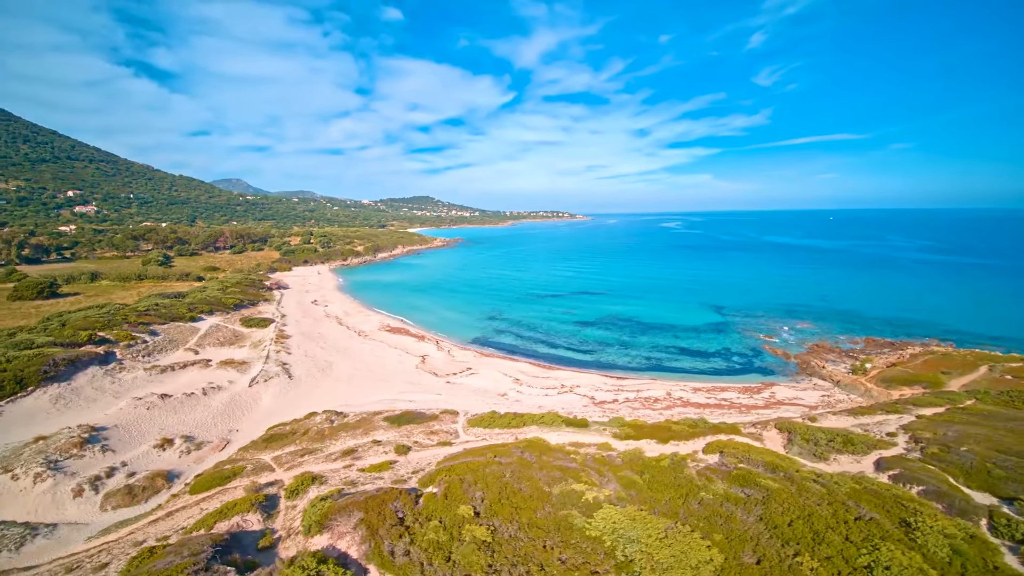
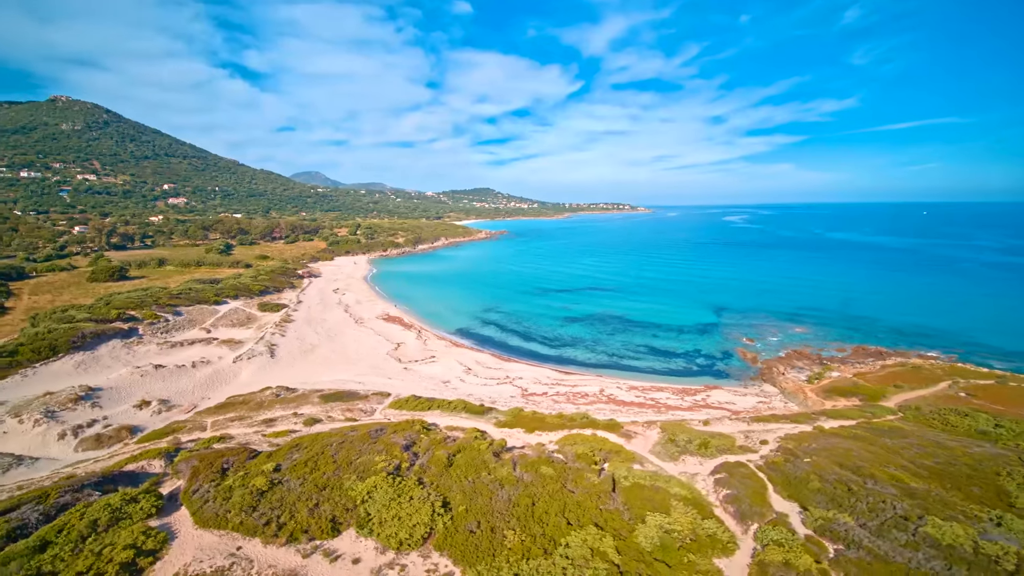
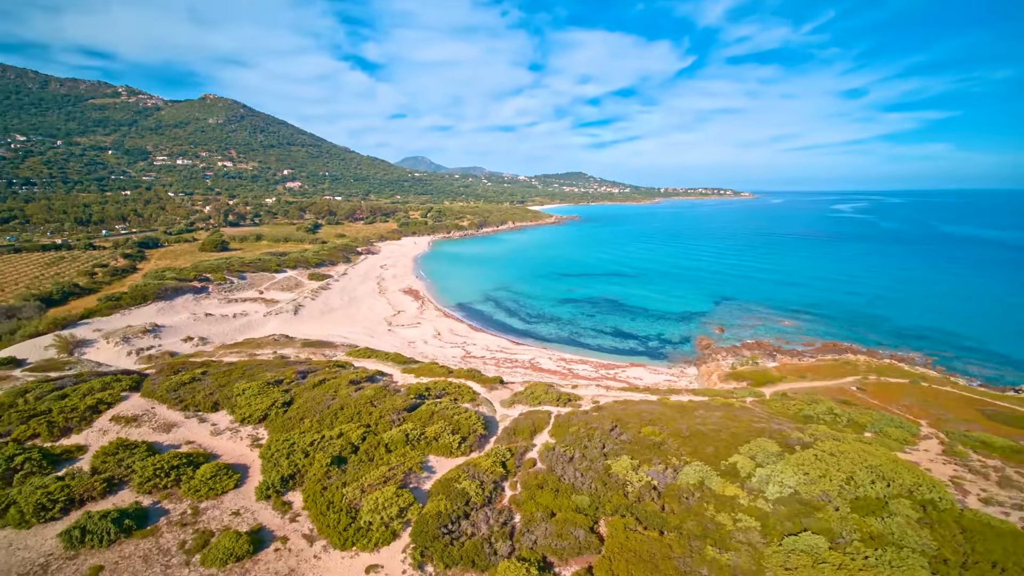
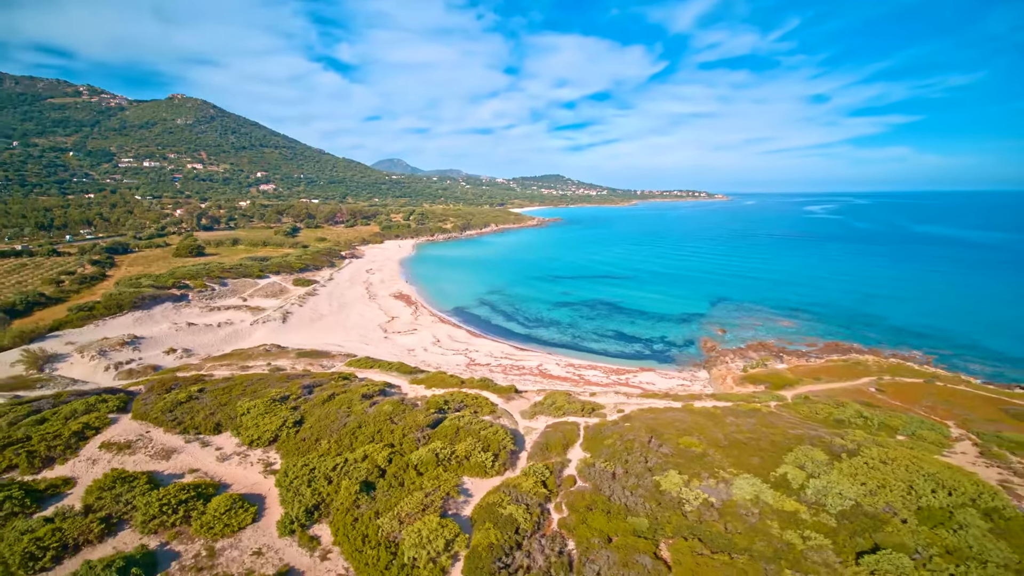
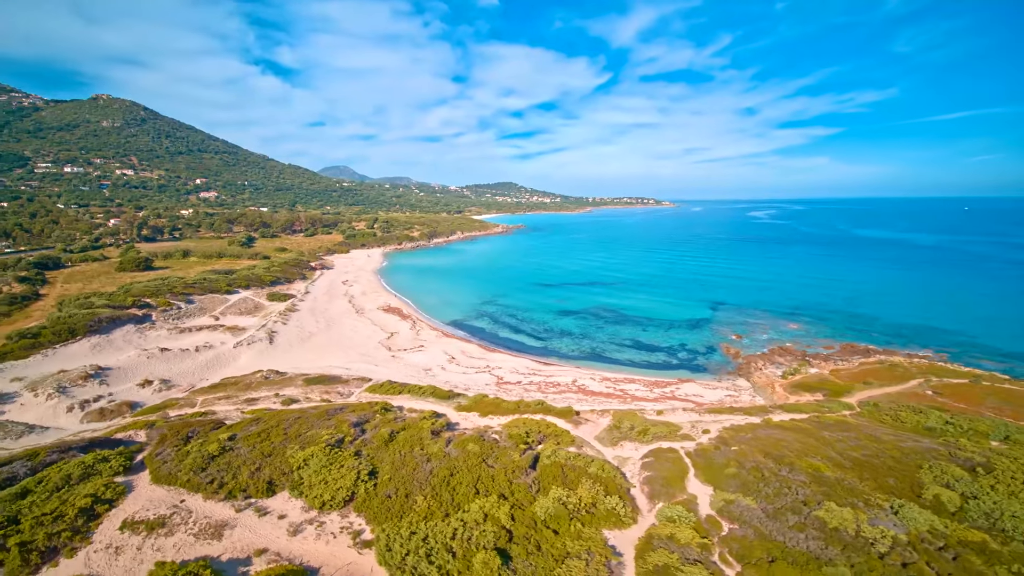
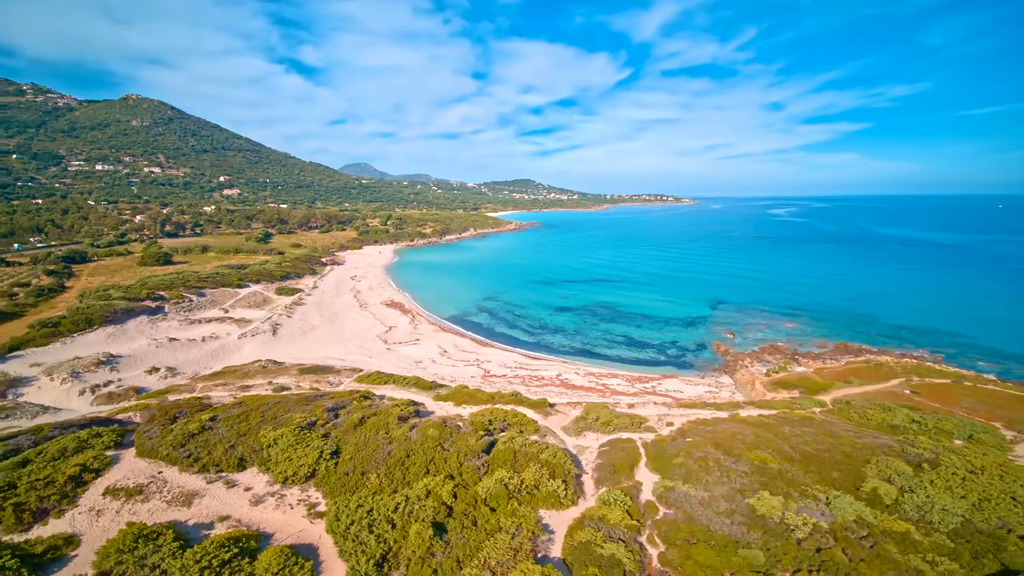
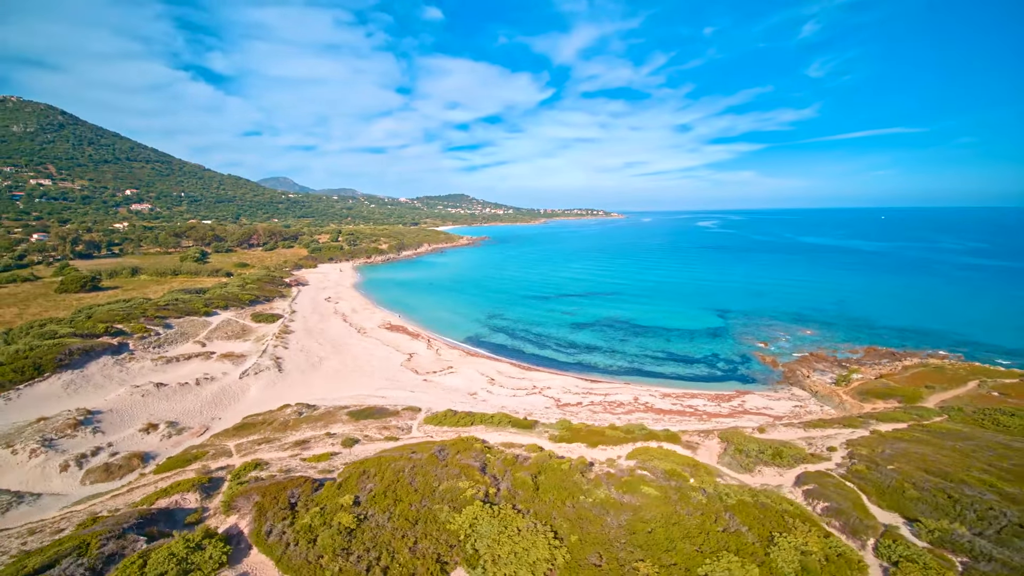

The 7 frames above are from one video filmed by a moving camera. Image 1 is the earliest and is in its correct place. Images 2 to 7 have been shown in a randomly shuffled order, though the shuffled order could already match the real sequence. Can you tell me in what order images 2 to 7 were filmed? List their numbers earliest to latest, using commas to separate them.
7, 2, 5, 6, 4, 3
